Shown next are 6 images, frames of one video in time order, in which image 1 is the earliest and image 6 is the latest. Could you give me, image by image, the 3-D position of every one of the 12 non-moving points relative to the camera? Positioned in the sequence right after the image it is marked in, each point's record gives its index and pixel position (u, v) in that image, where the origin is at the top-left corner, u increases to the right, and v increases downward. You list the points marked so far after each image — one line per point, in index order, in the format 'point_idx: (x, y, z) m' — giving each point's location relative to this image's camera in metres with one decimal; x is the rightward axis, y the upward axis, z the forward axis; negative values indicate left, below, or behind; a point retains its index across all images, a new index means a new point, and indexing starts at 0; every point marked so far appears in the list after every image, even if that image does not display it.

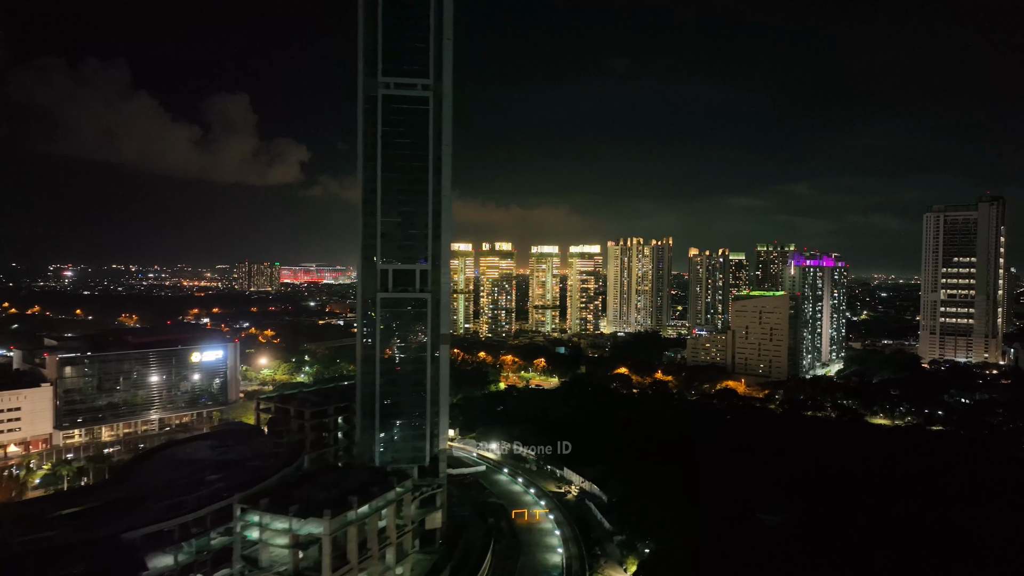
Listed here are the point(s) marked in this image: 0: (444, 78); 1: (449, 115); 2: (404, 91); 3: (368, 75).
0: (-2.1, +6.3, +16.9) m
1: (-1.9, +5.2, +17.0) m
2: (-3.2, +5.8, +16.7) m
3: (-4.3, +6.3, +16.7) m
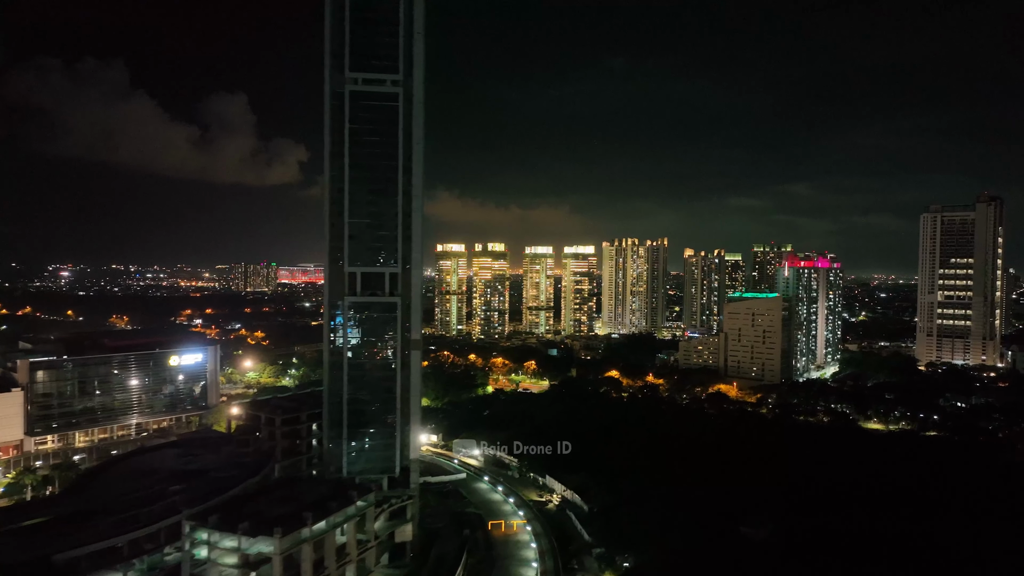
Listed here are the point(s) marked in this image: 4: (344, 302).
0: (-2.8, +6.2, +16.3) m
1: (-2.7, +5.1, +16.3) m
2: (-4.0, +5.7, +16.0) m
3: (-5.0, +6.2, +16.0) m
4: (-4.9, -0.4, +16.2) m
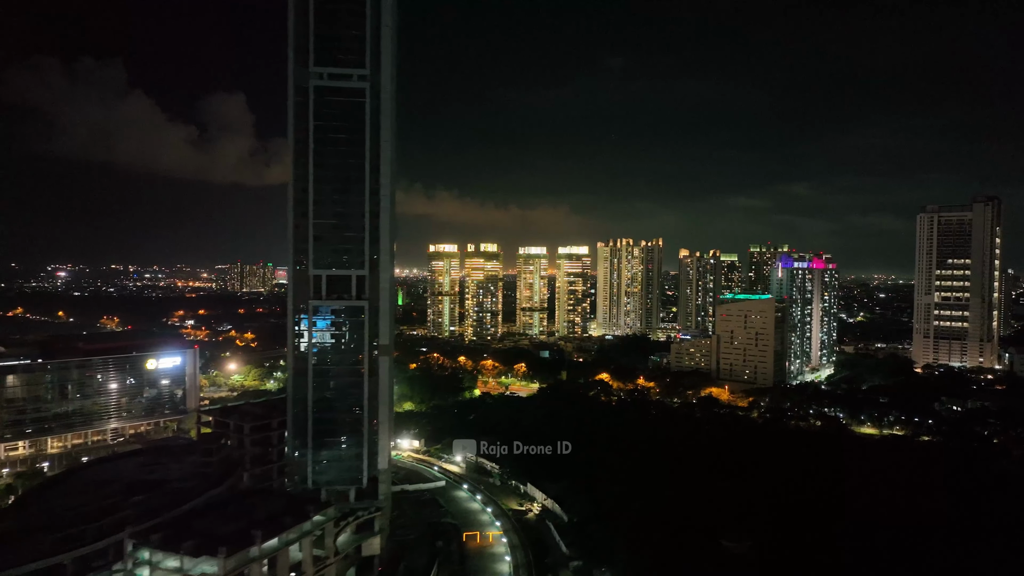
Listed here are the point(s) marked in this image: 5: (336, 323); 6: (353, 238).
0: (-3.6, +6.1, +15.7) m
1: (-3.5, +5.0, +15.7) m
2: (-4.7, +5.6, +15.4) m
3: (-5.8, +6.1, +15.4) m
4: (-5.6, -0.5, +15.6) m
5: (-4.9, -1.0, +15.6) m
6: (-4.4, +1.4, +15.6) m
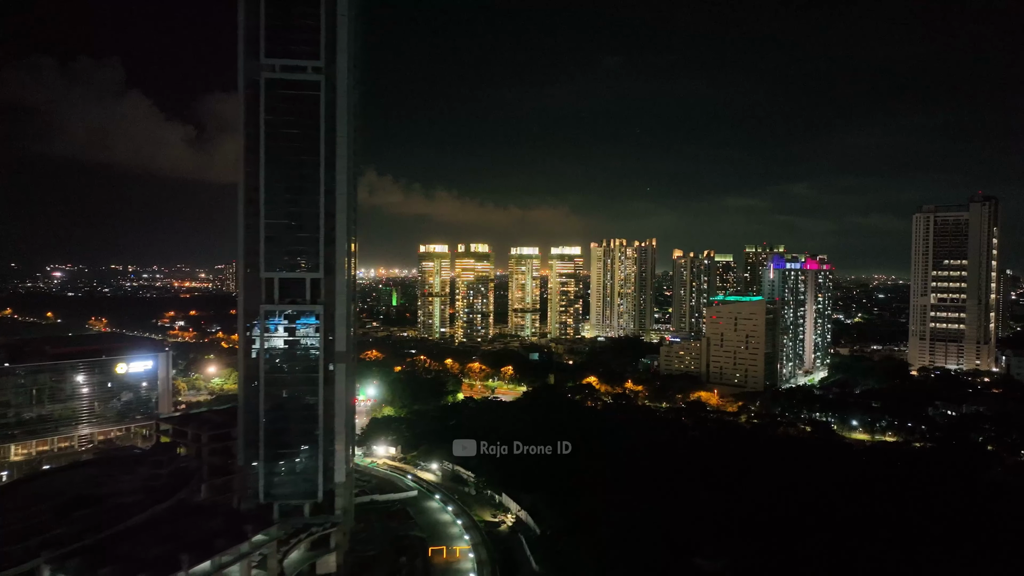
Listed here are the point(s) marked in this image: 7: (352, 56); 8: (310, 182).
0: (-4.6, +6.0, +14.9) m
1: (-4.4, +4.9, +14.9) m
2: (-5.7, +5.5, +14.6) m
3: (-6.8, +6.0, +14.6) m
4: (-6.6, -0.6, +14.8) m
5: (-5.8, -1.1, +14.8) m
6: (-5.4, +1.3, +14.8) m
7: (-4.3, +6.3, +15.4) m
8: (-5.3, +2.8, +14.7) m
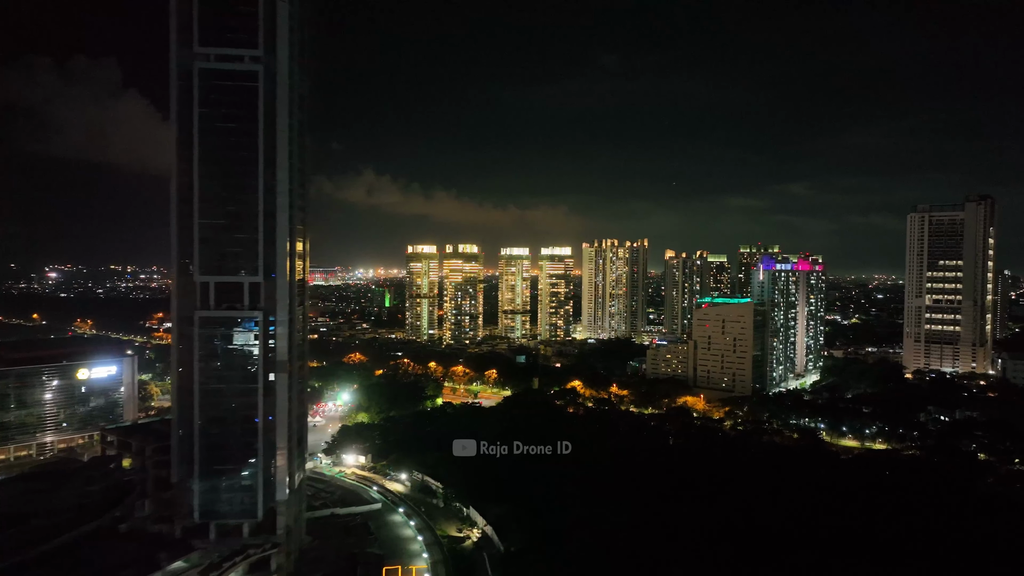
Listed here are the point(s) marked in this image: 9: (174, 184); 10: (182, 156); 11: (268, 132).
0: (-5.7, +5.9, +13.9) m
1: (-5.6, +4.8, +13.9) m
2: (-6.9, +5.4, +13.6) m
3: (-7.9, +5.9, +13.6) m
4: (-7.8, -0.7, +13.8) m
5: (-7.0, -1.2, +13.8) m
6: (-6.5, +1.2, +13.8) m
7: (-5.5, +6.2, +14.4) m
8: (-6.4, +2.7, +13.8) m
9: (-8.2, +2.5, +13.7) m
10: (-8.0, +3.2, +13.7) m
11: (-6.0, +3.9, +13.9) m
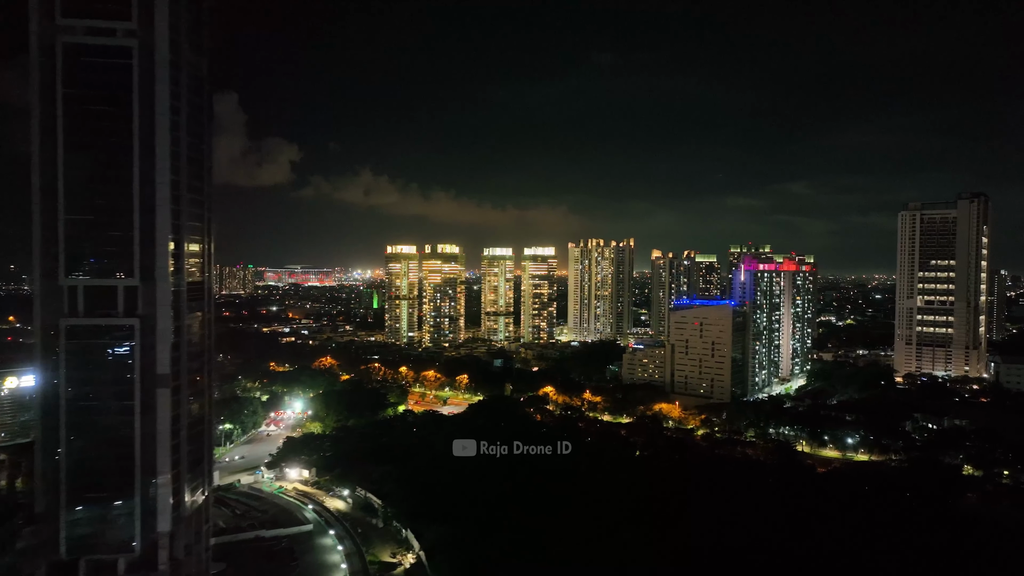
0: (-7.7, +5.8, +12.3) m
1: (-7.6, +4.7, +12.3) m
2: (-8.8, +5.3, +12.0) m
3: (-9.9, +5.8, +12.0) m
4: (-9.7, -0.8, +12.2) m
5: (-9.0, -1.3, +12.2) m
6: (-8.5, +1.1, +12.2) m
7: (-7.5, +6.1, +12.8) m
8: (-8.4, +2.6, +12.1) m
9: (-10.1, +2.4, +12.0) m
10: (-9.9, +3.1, +12.1) m
11: (-7.9, +3.8, +12.3) m
